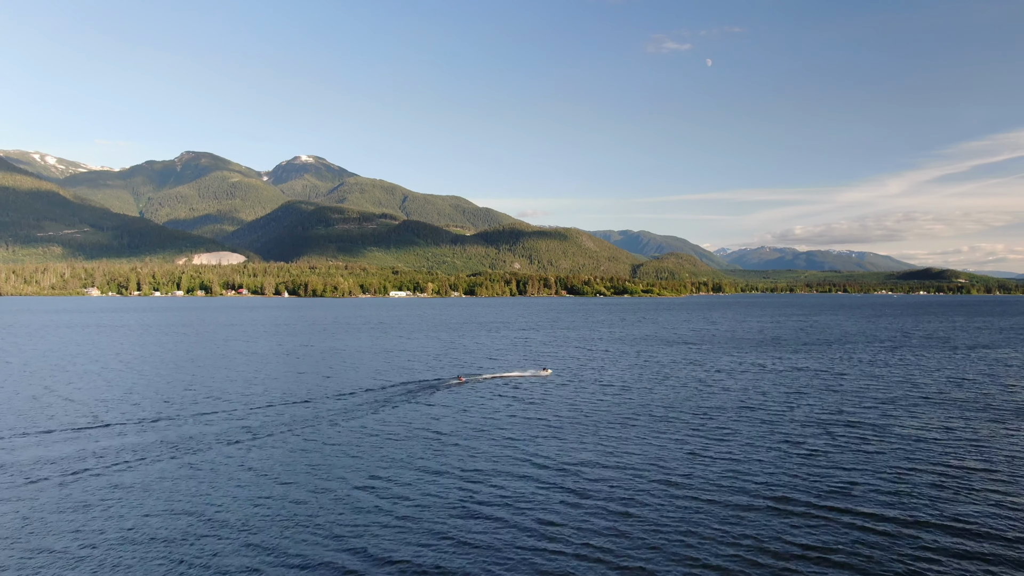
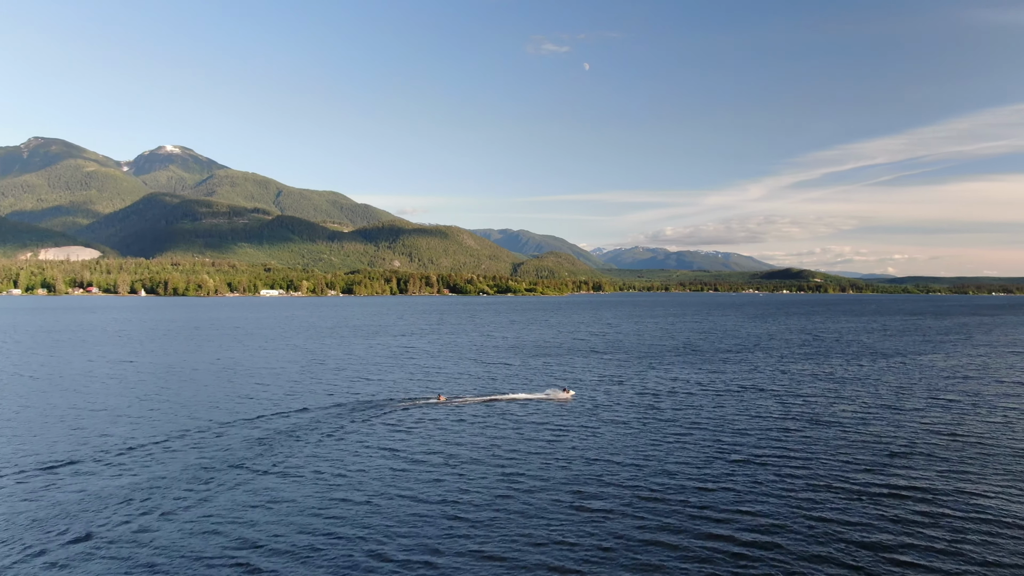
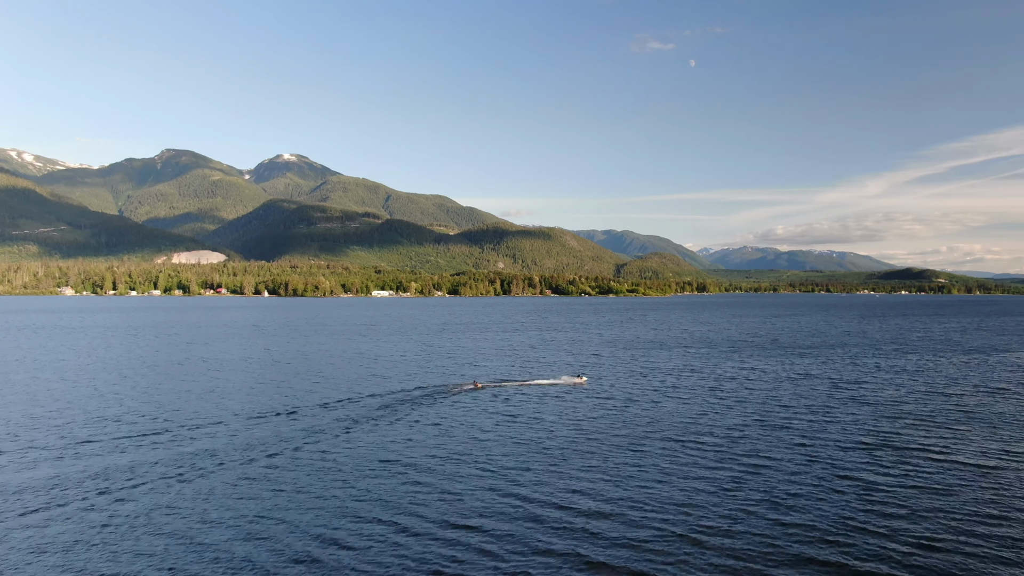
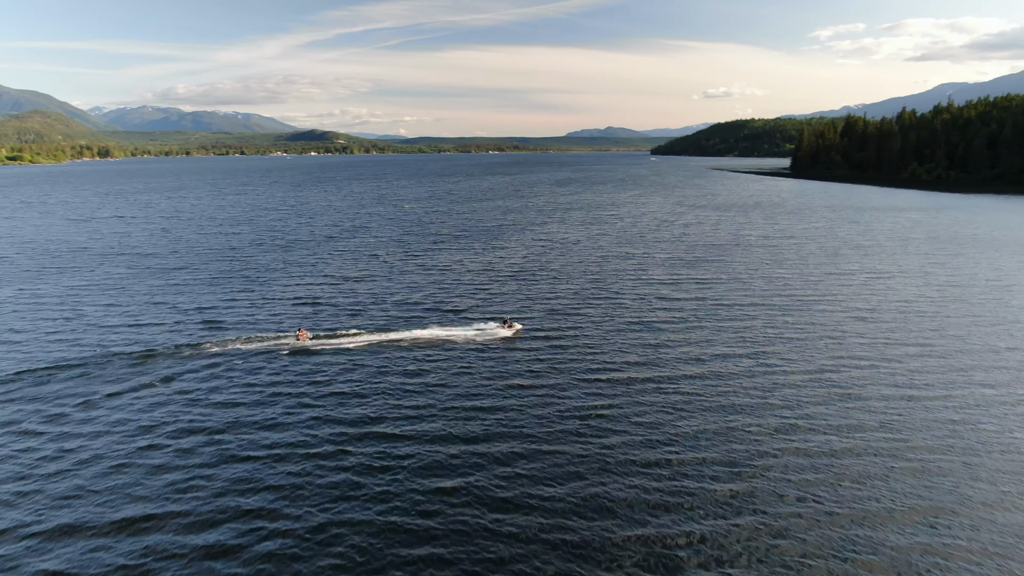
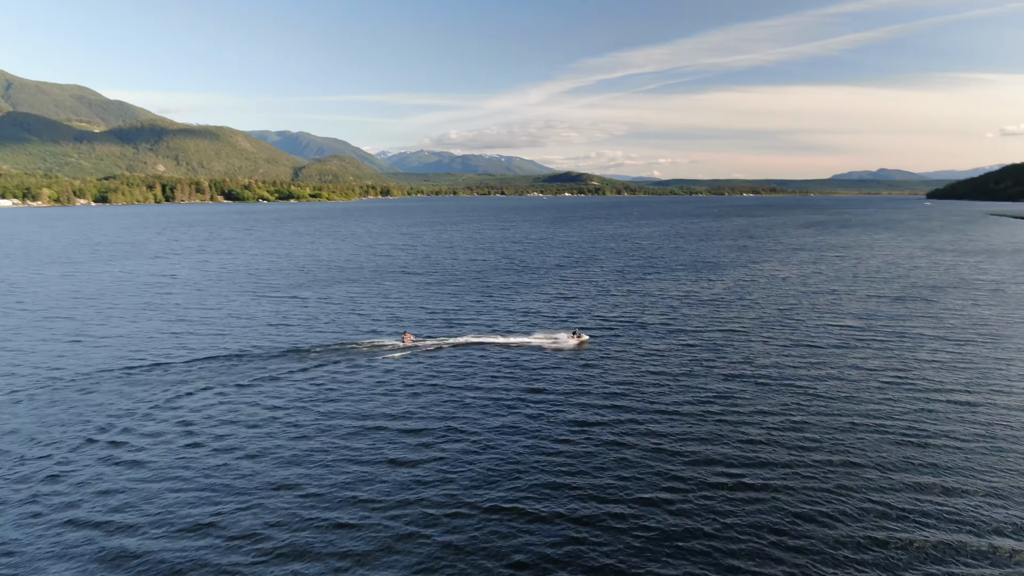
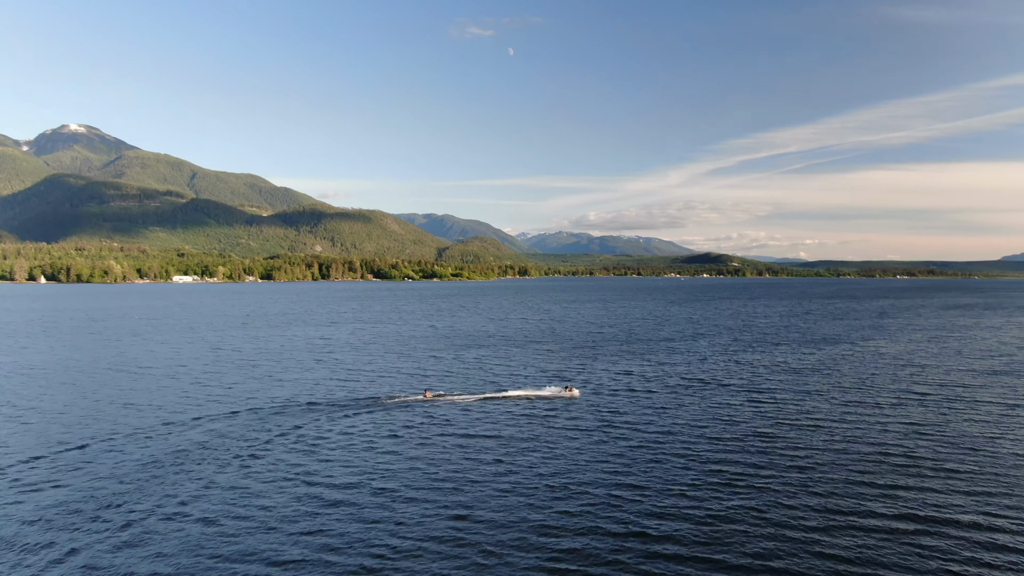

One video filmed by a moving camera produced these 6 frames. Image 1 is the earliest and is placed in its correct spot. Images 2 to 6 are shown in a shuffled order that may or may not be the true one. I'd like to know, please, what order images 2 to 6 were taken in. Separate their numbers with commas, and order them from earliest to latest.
3, 2, 6, 5, 4
